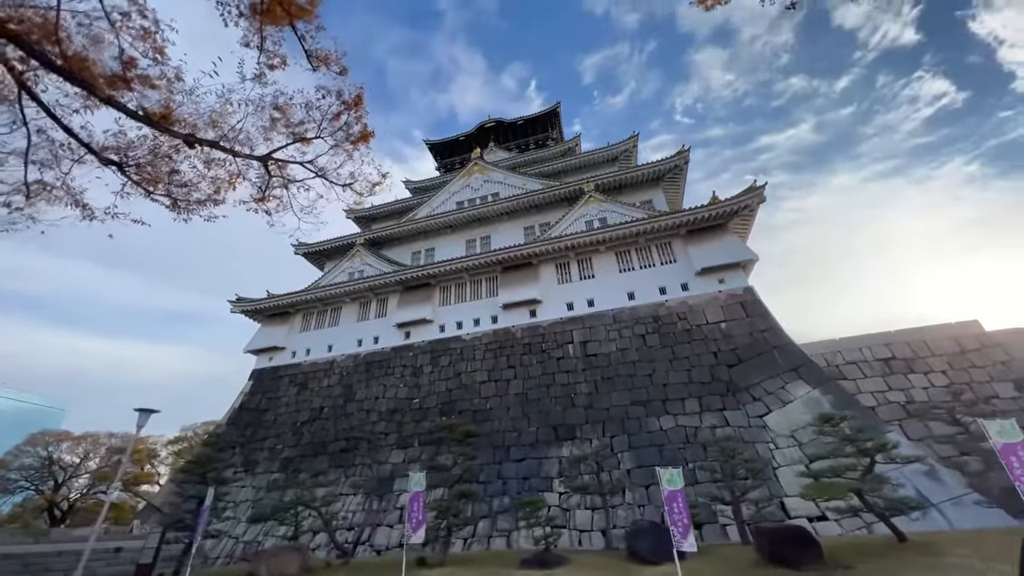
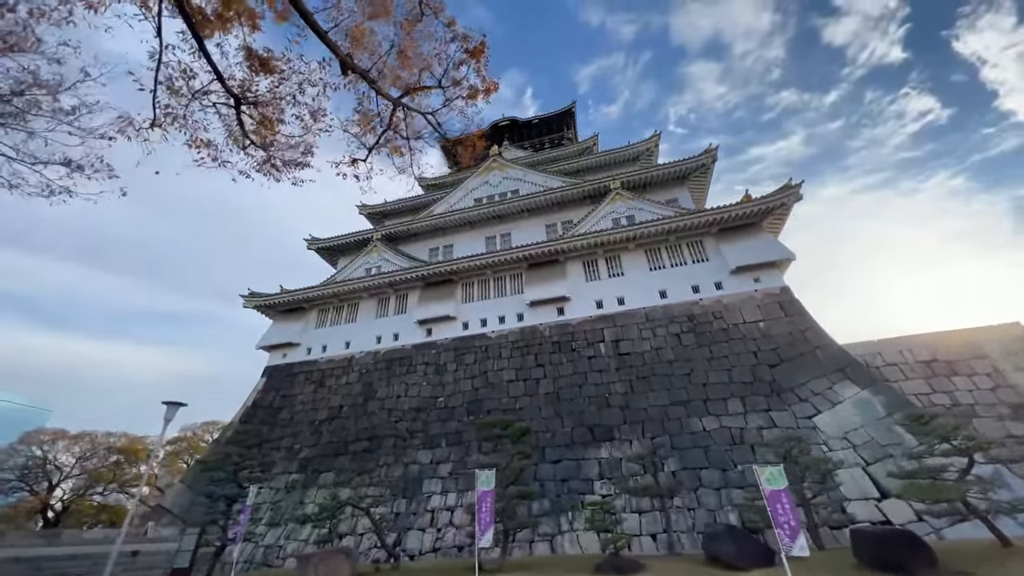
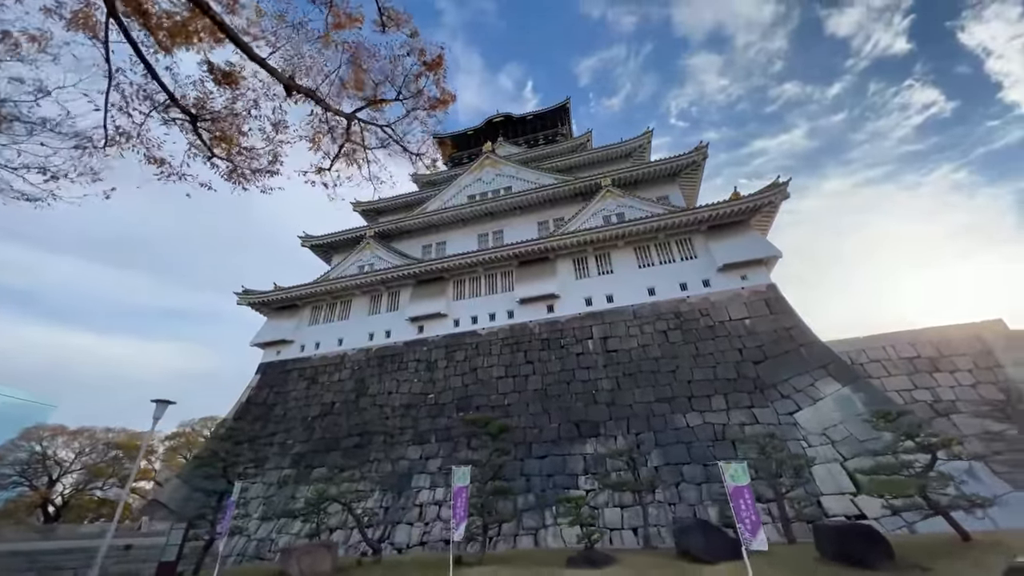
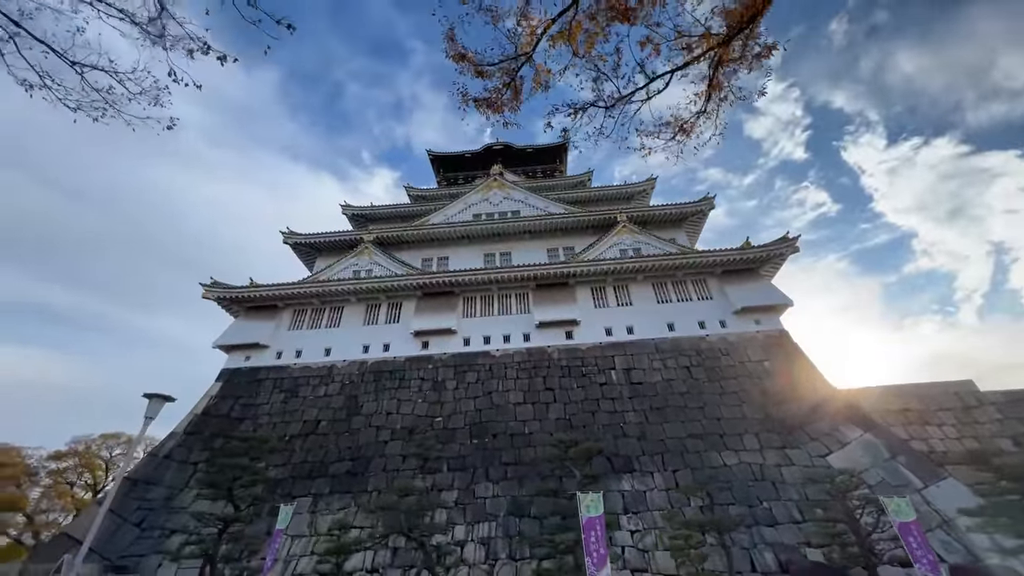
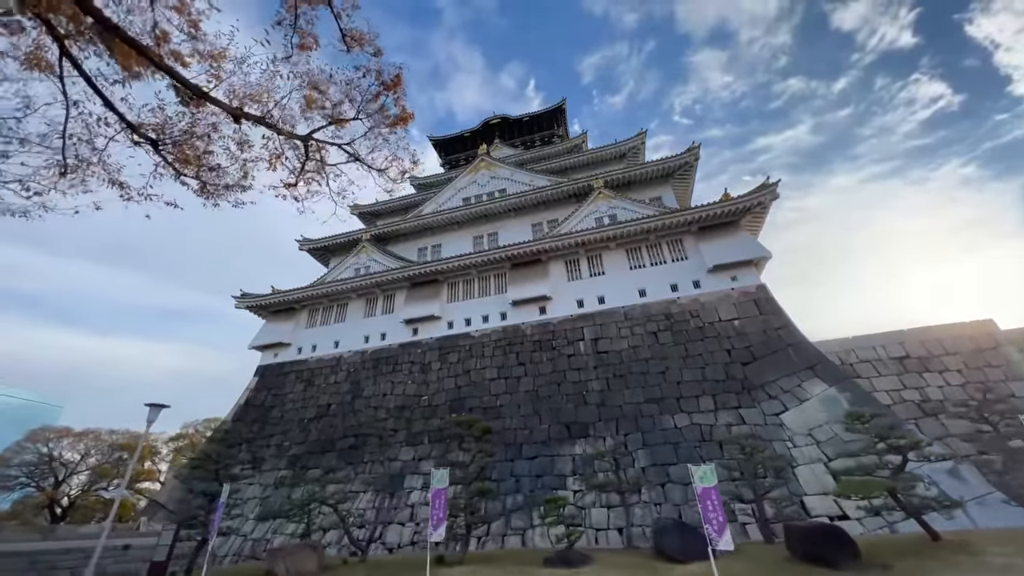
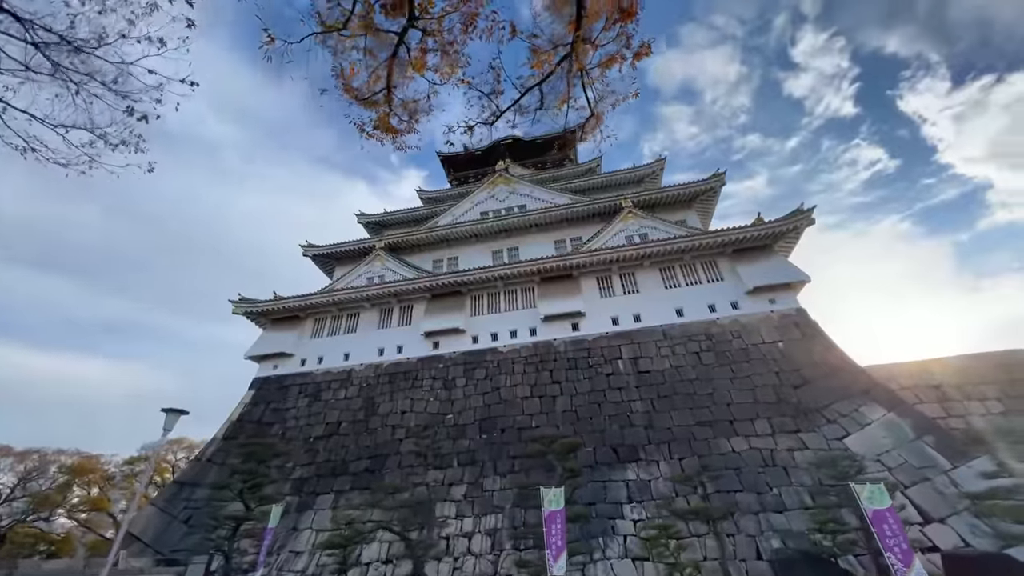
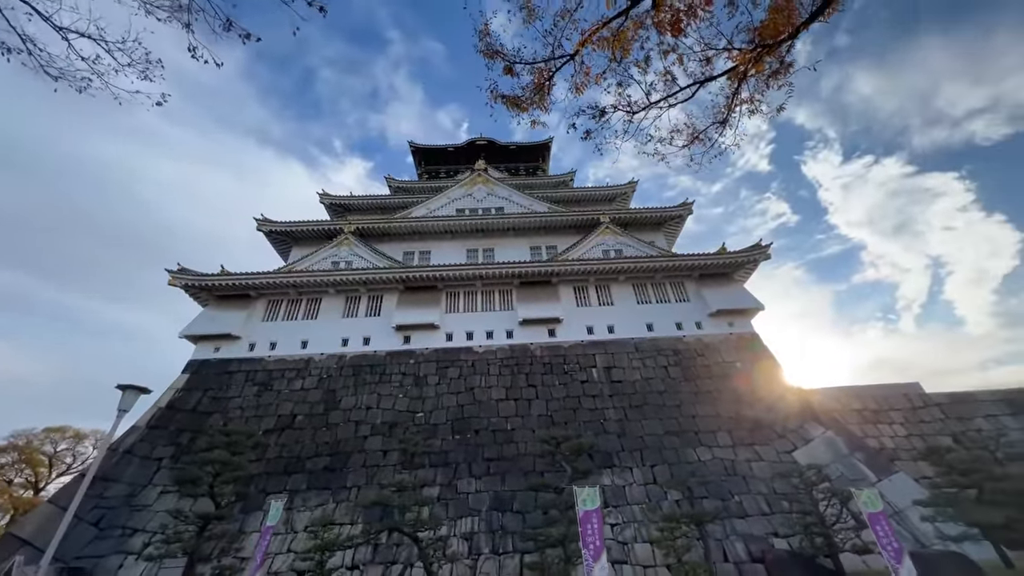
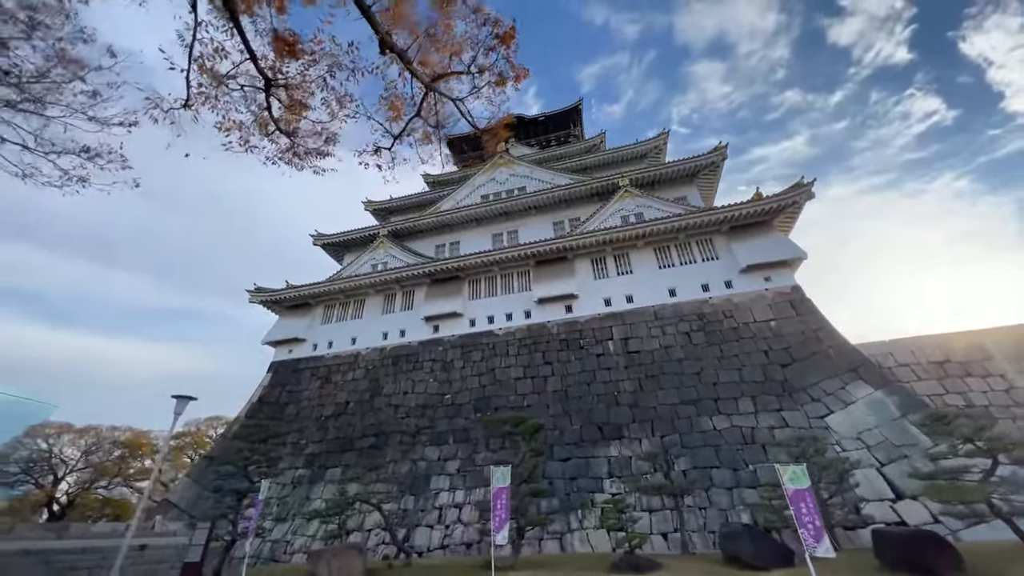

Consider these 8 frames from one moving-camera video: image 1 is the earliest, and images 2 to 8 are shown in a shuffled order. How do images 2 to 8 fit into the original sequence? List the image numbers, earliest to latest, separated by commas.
5, 3, 2, 8, 6, 4, 7
